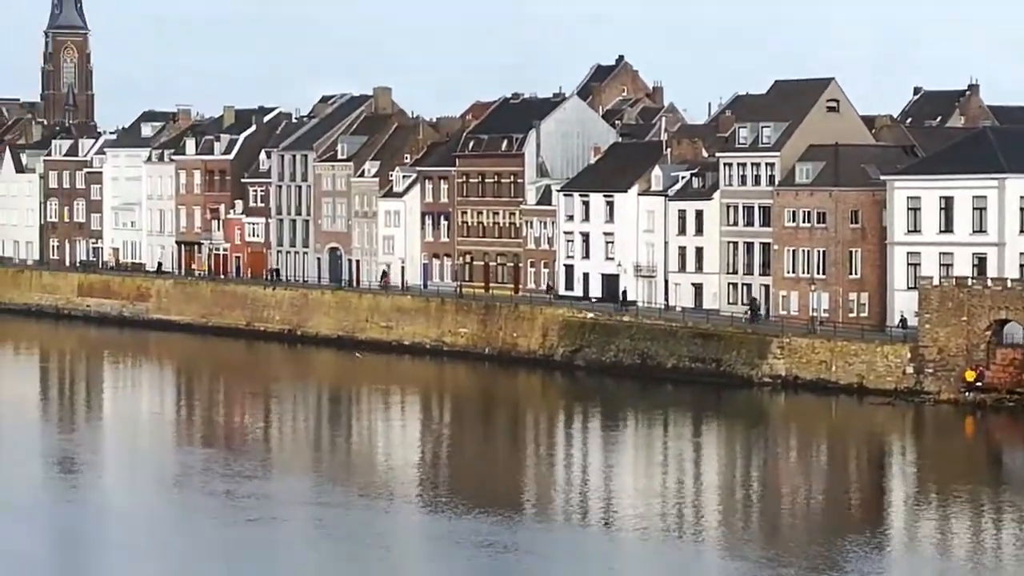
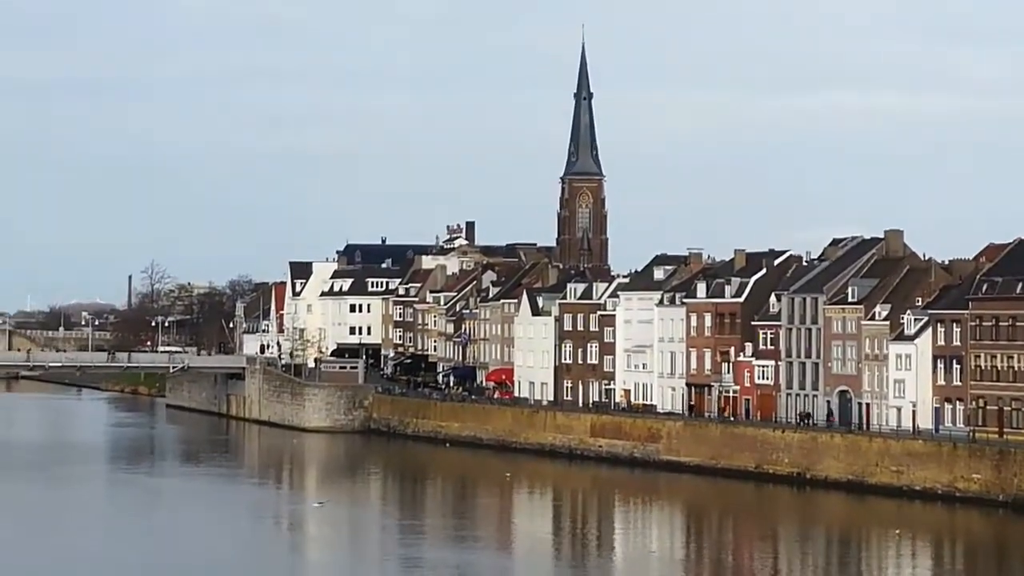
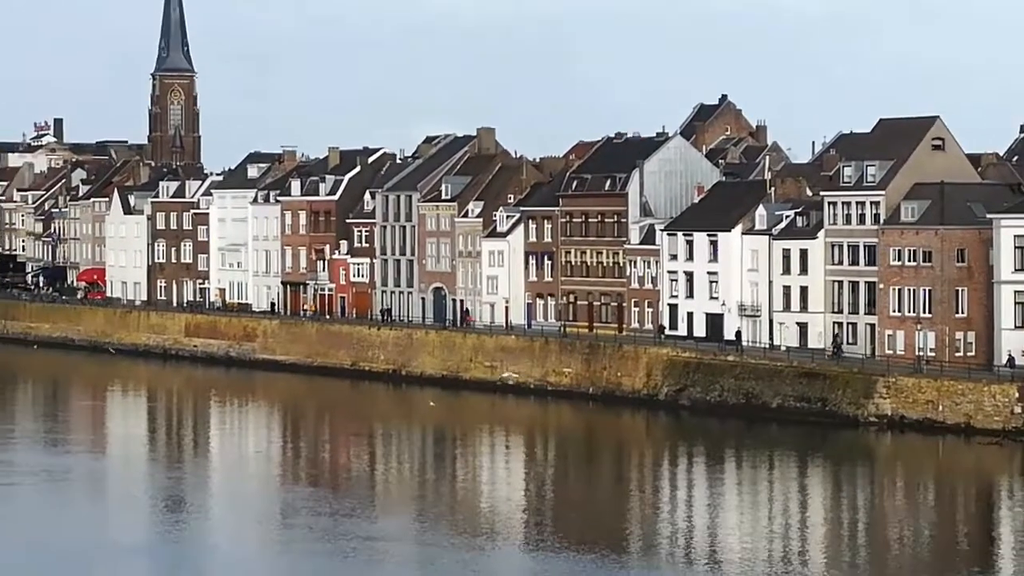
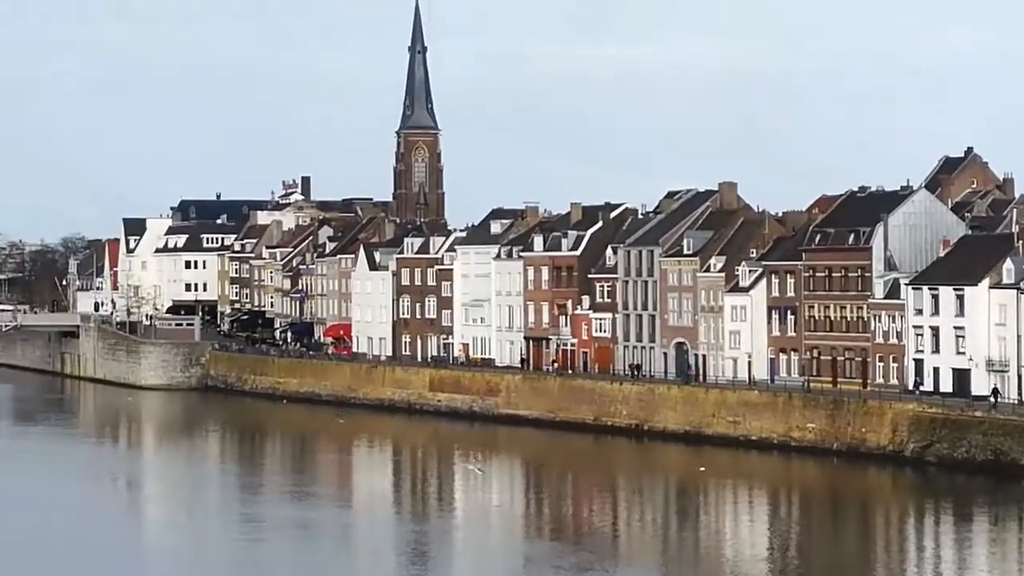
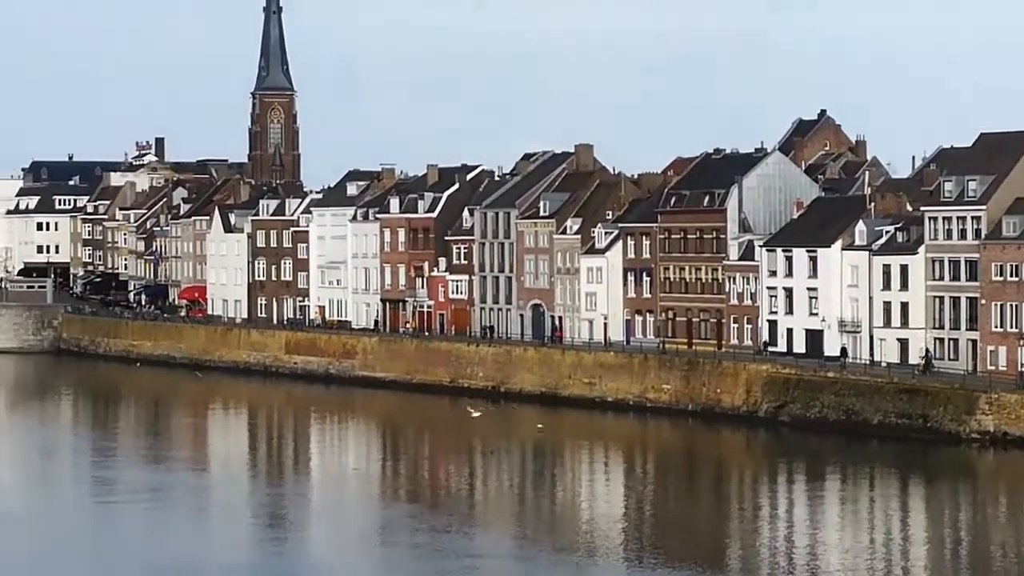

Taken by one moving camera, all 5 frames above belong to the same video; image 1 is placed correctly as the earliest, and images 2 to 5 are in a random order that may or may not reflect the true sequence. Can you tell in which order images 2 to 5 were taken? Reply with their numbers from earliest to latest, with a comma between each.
3, 5, 4, 2
